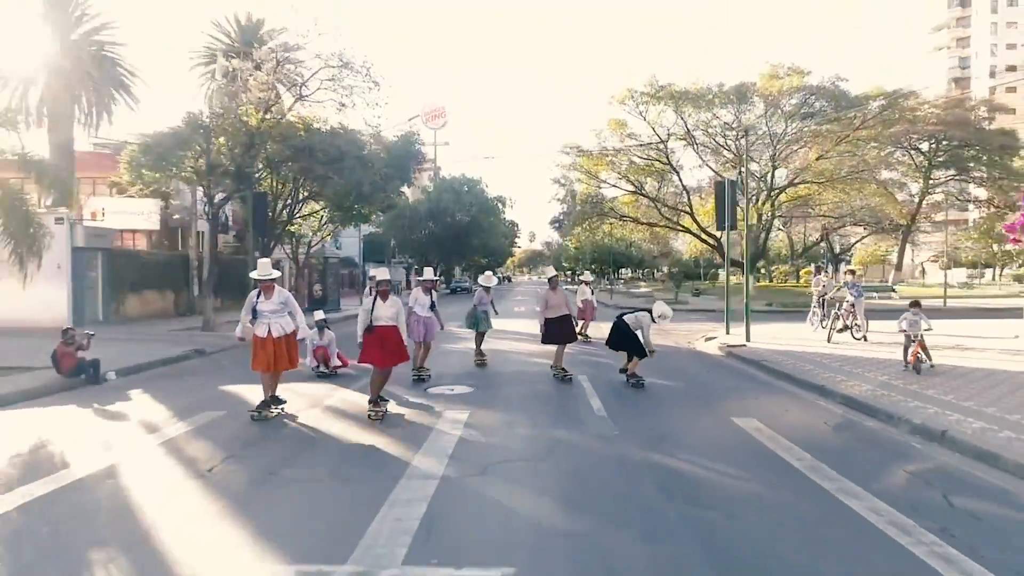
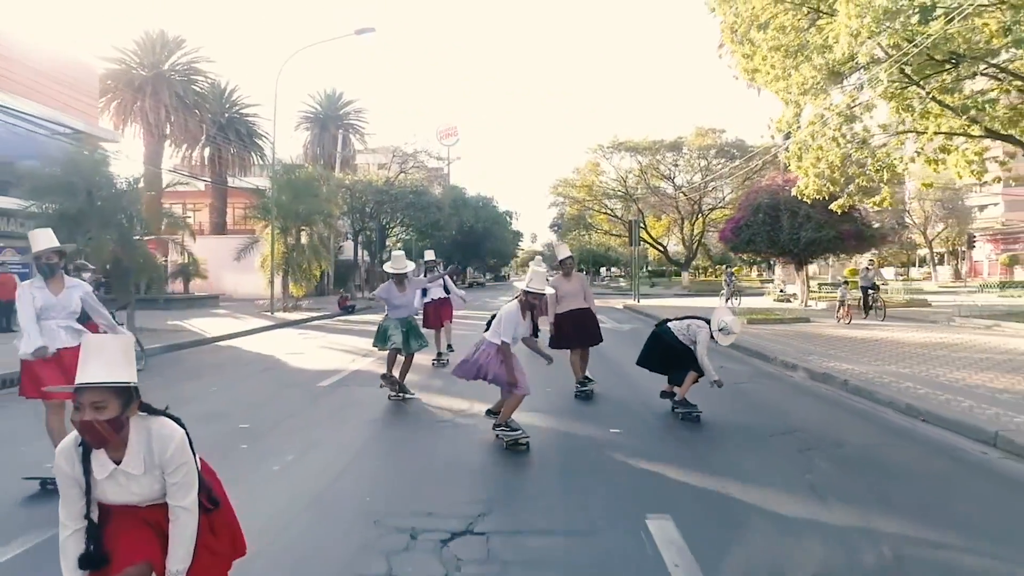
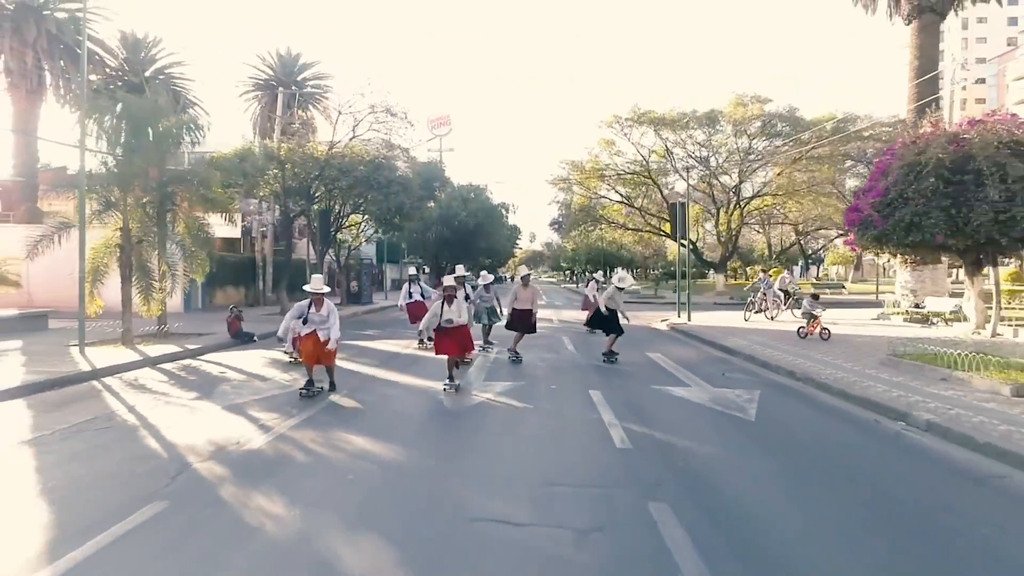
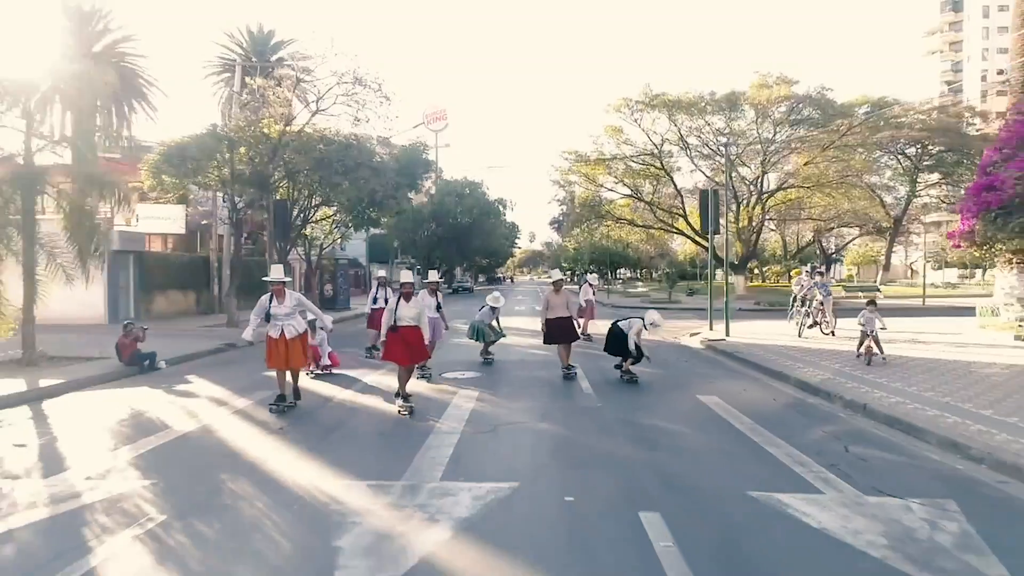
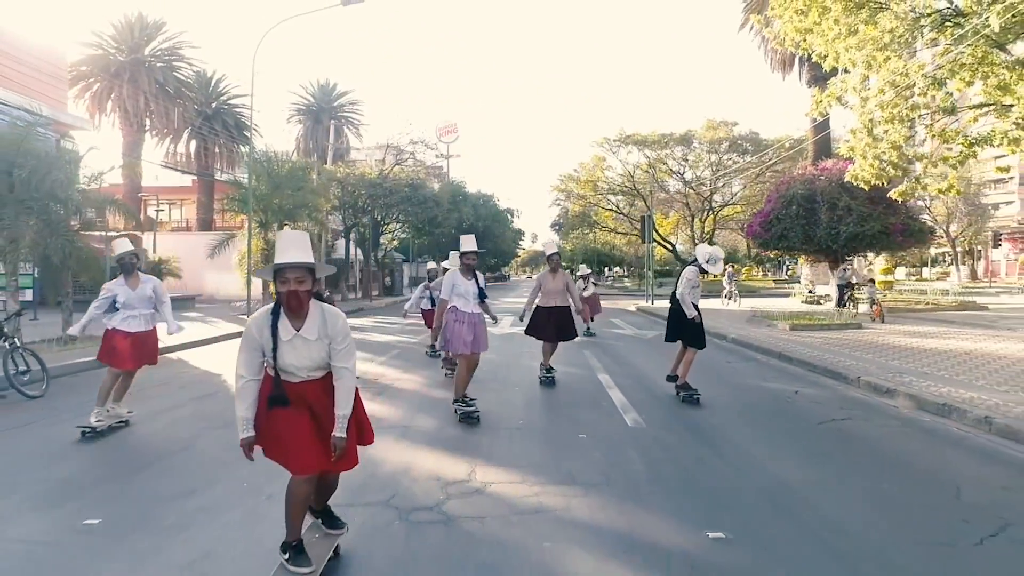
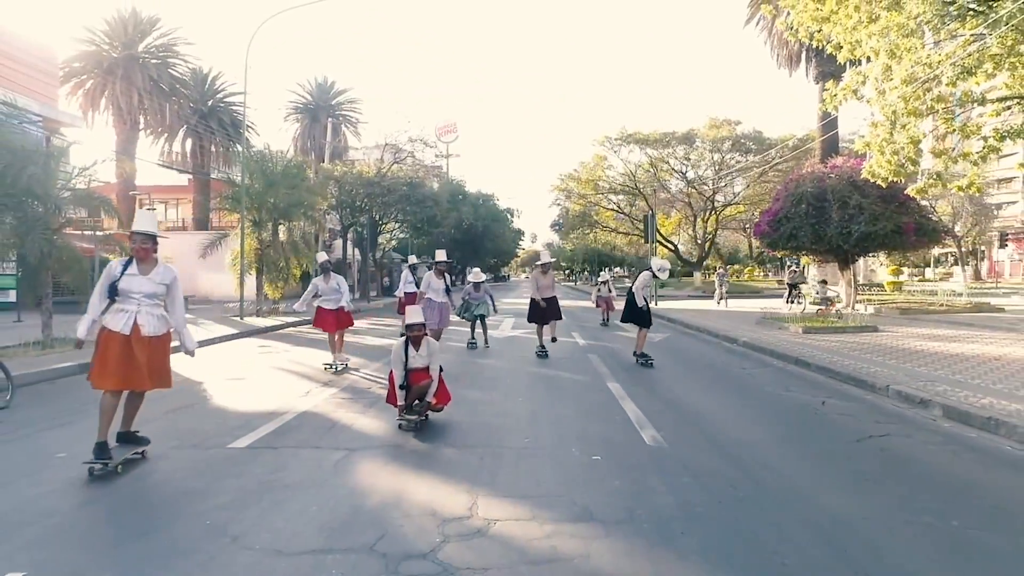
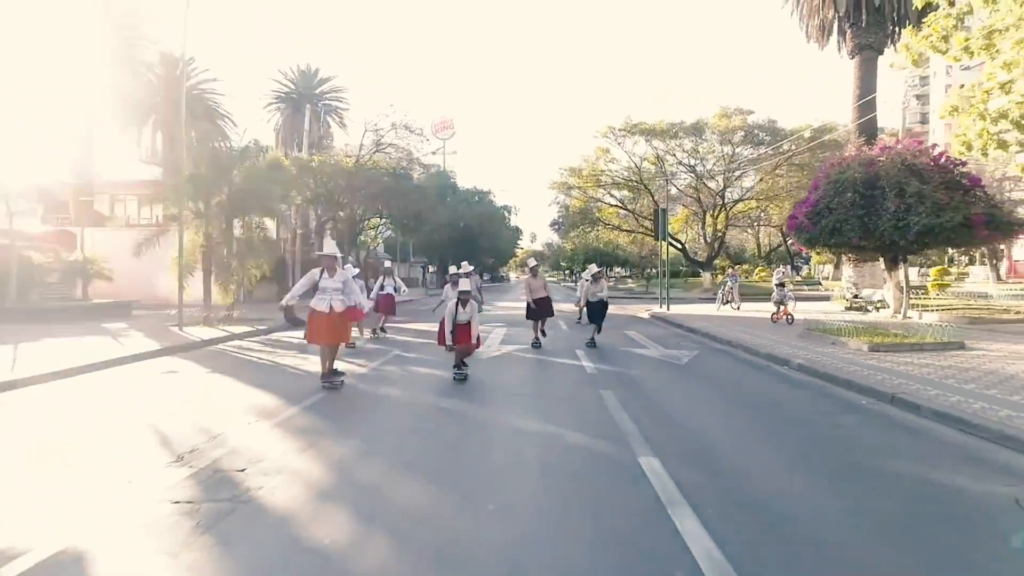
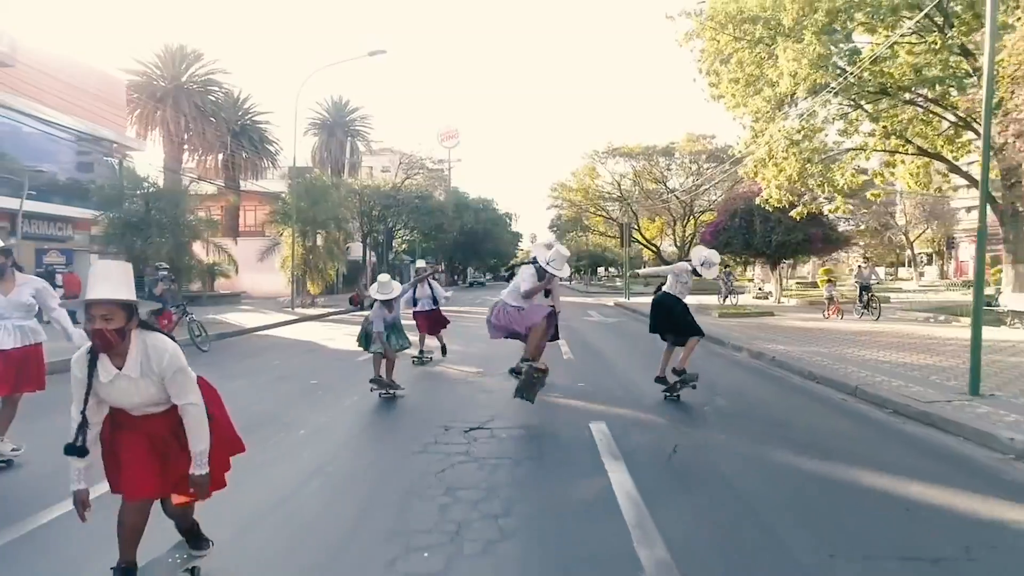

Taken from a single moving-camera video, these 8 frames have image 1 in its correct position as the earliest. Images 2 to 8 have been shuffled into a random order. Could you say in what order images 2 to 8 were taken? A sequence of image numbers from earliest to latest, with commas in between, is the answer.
4, 3, 7, 6, 5, 2, 8
